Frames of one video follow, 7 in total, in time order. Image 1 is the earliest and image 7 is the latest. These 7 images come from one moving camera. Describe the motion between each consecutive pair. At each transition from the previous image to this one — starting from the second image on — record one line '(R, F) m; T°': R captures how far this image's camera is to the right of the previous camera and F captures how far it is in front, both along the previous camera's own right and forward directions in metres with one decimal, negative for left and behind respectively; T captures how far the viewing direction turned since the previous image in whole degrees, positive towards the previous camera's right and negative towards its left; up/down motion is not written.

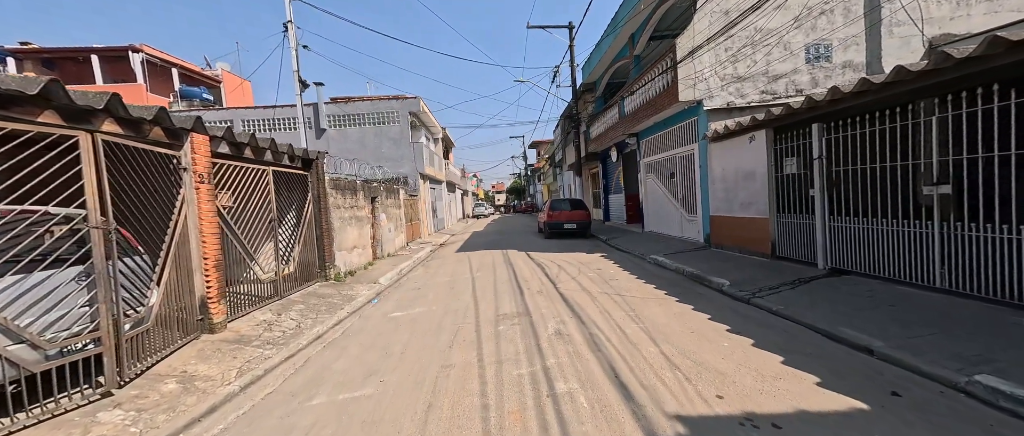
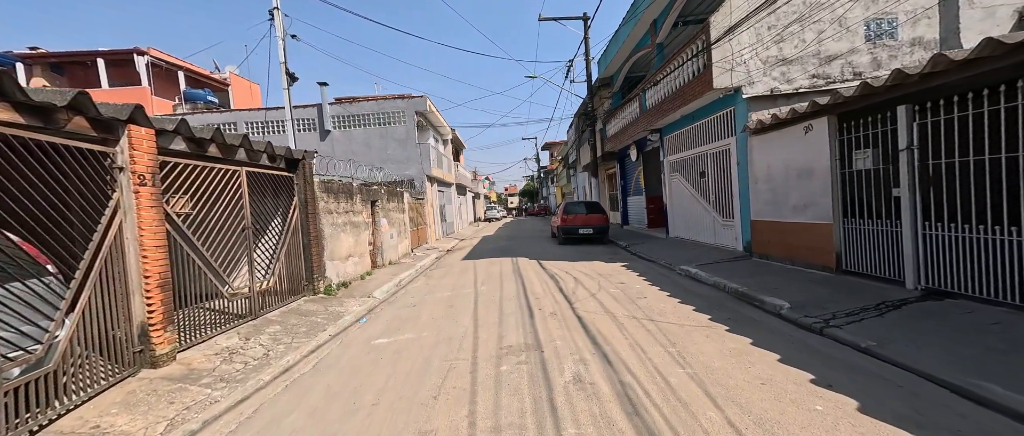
(+0.1, +1.1) m; -2°
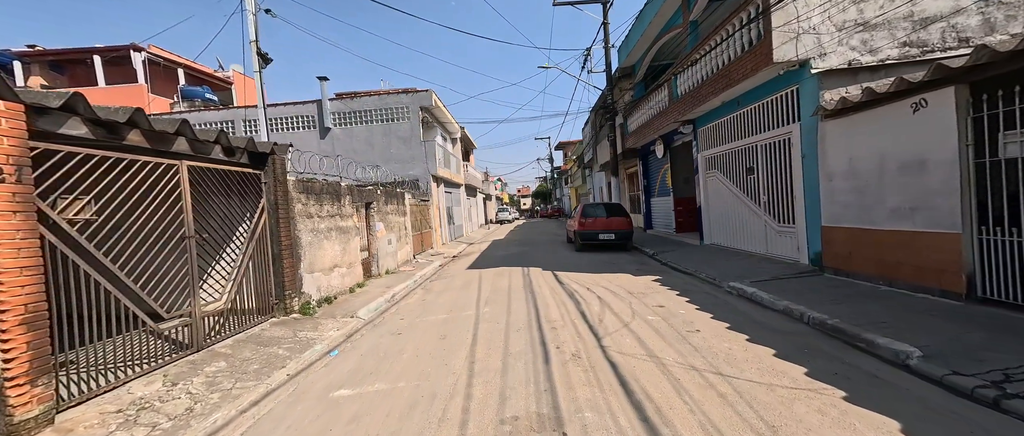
(0.0, +1.4) m; -2°
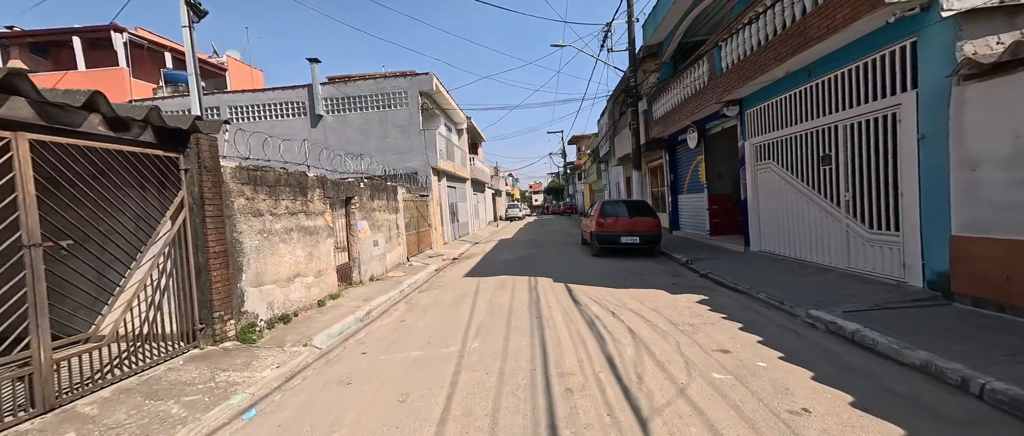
(+0.1, +1.7) m; -2°
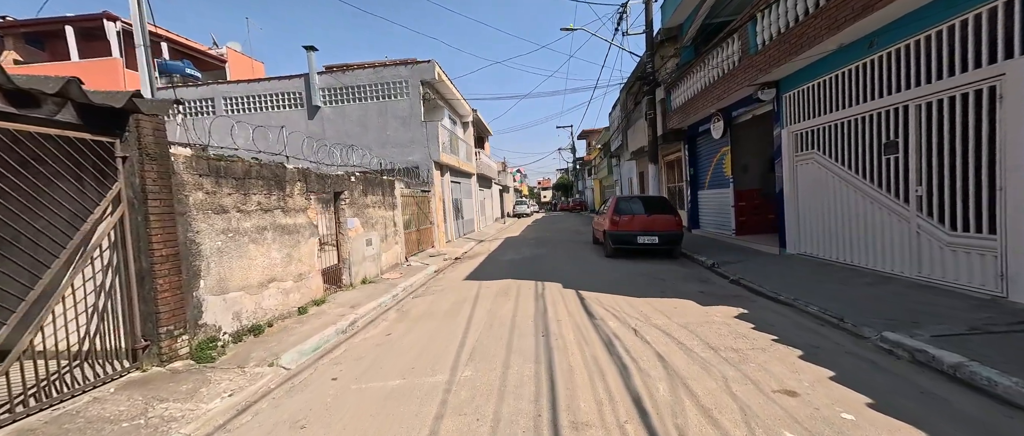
(+0.1, +0.9) m; -1°
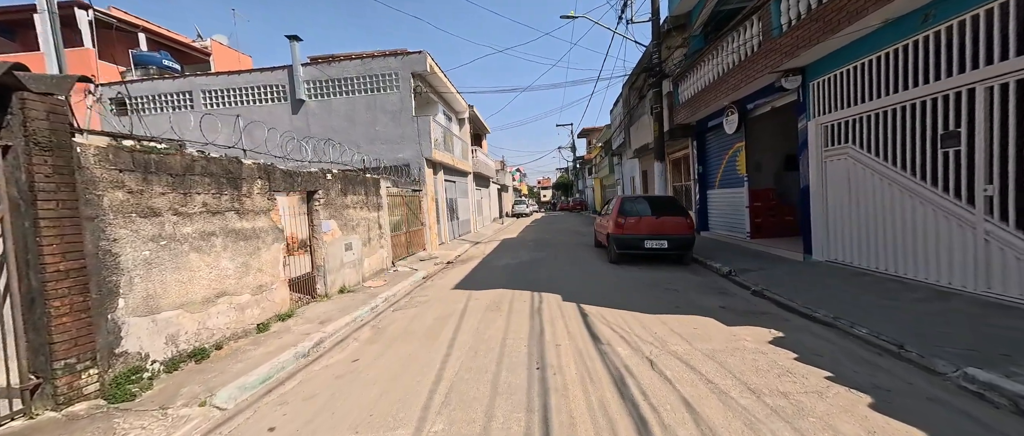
(+0.1, +0.9) m; 0°
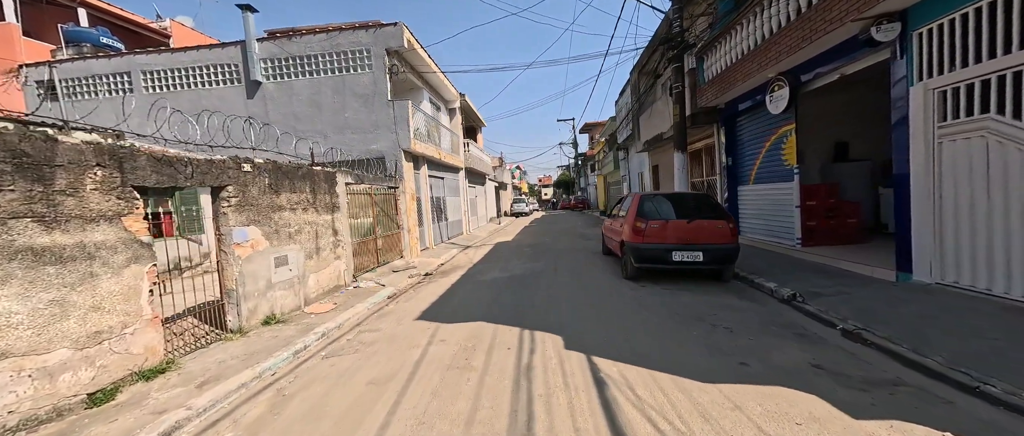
(+0.2, +2.1) m; 0°
